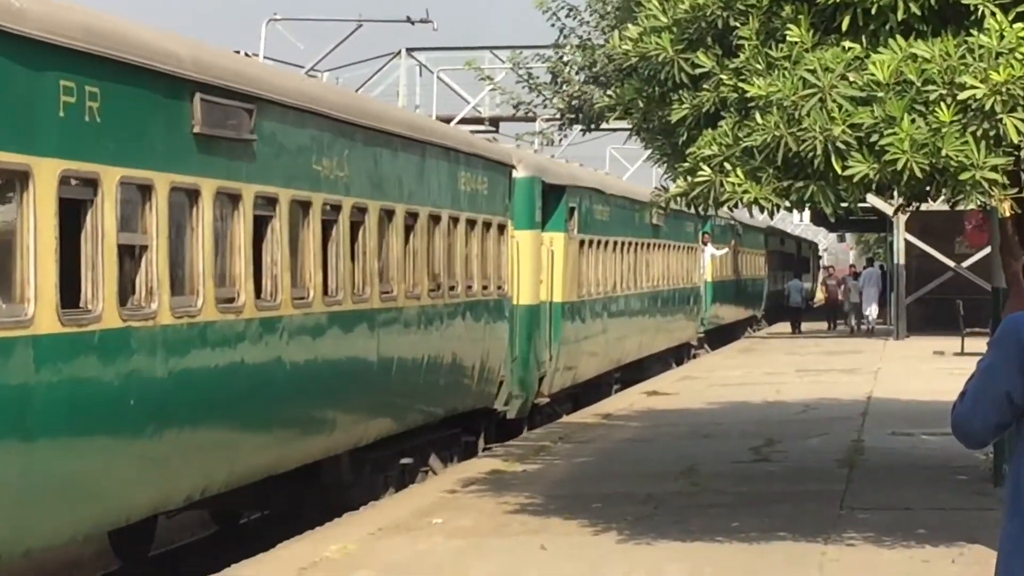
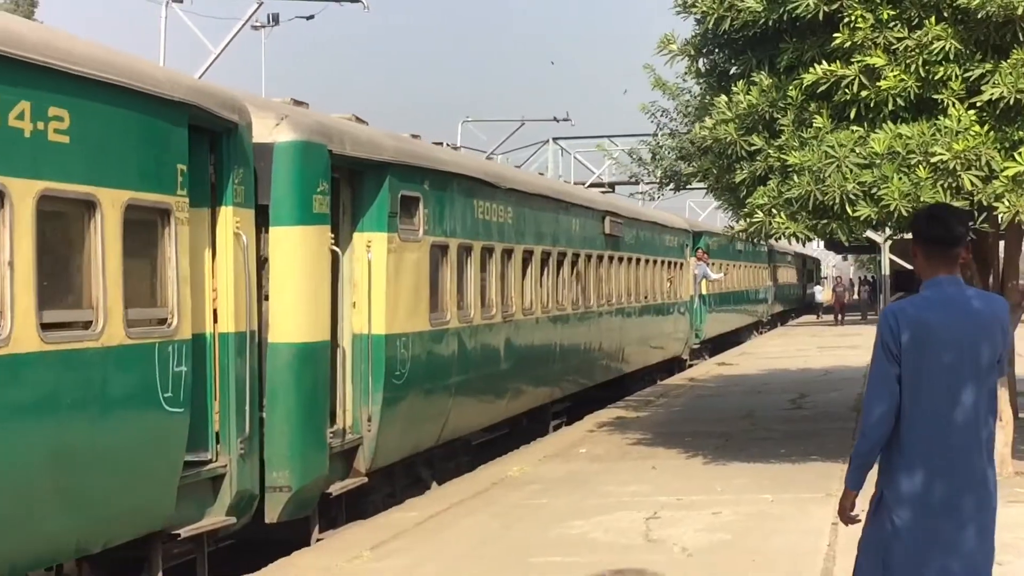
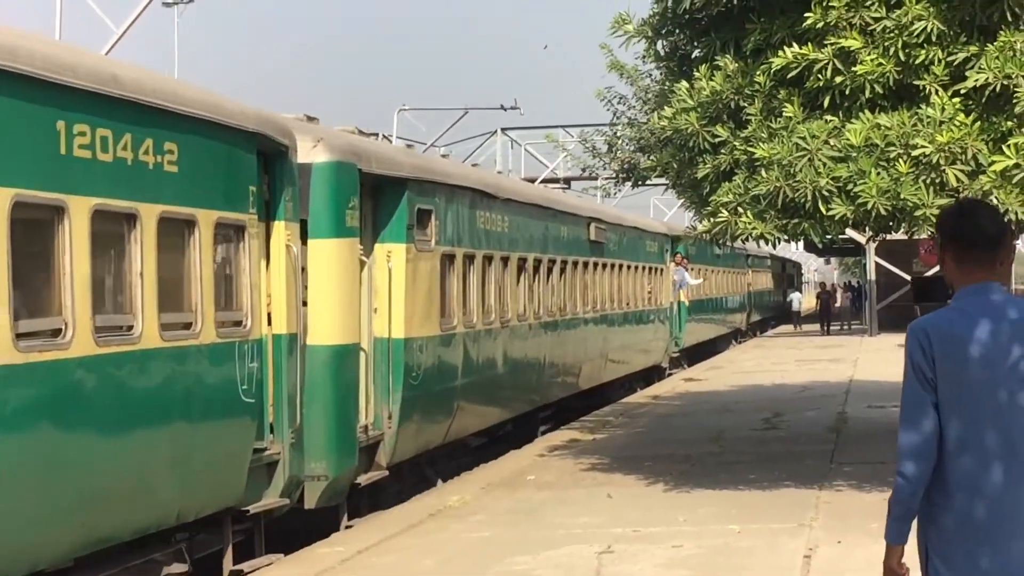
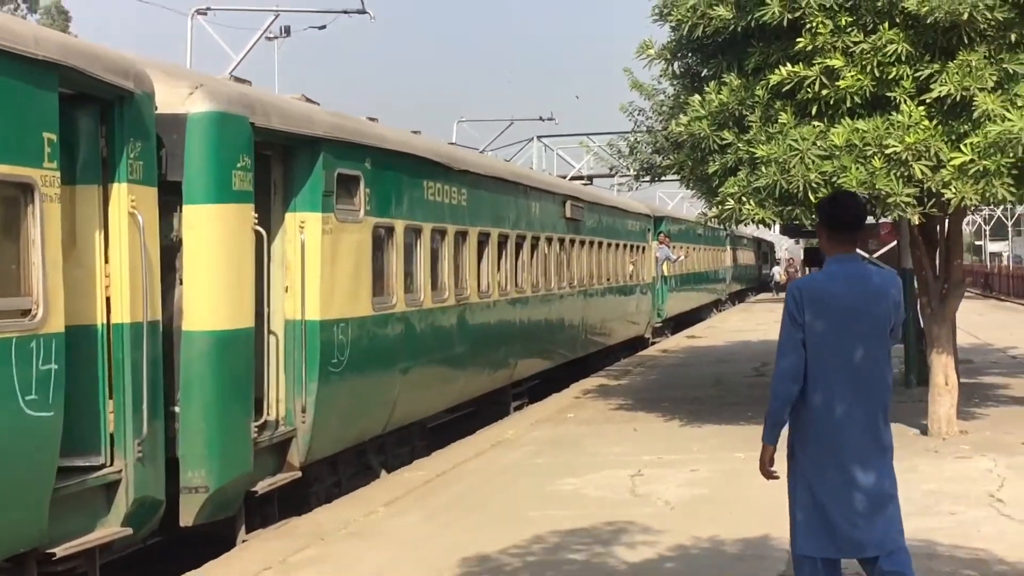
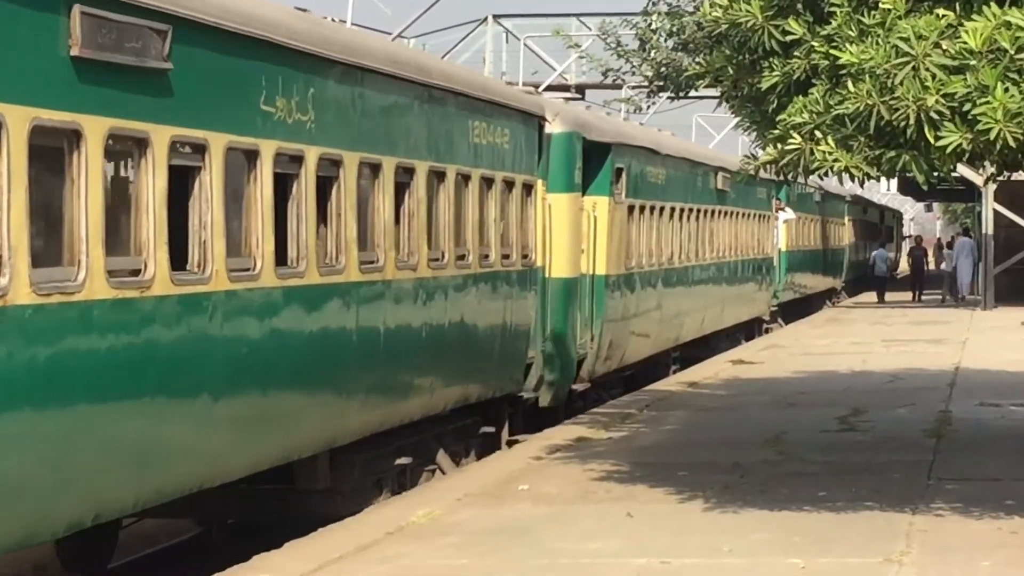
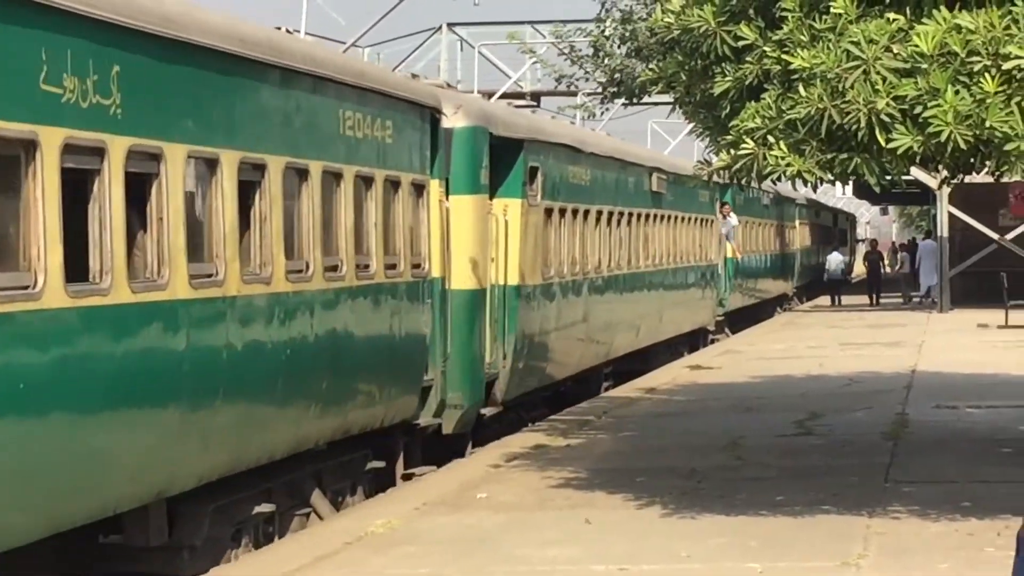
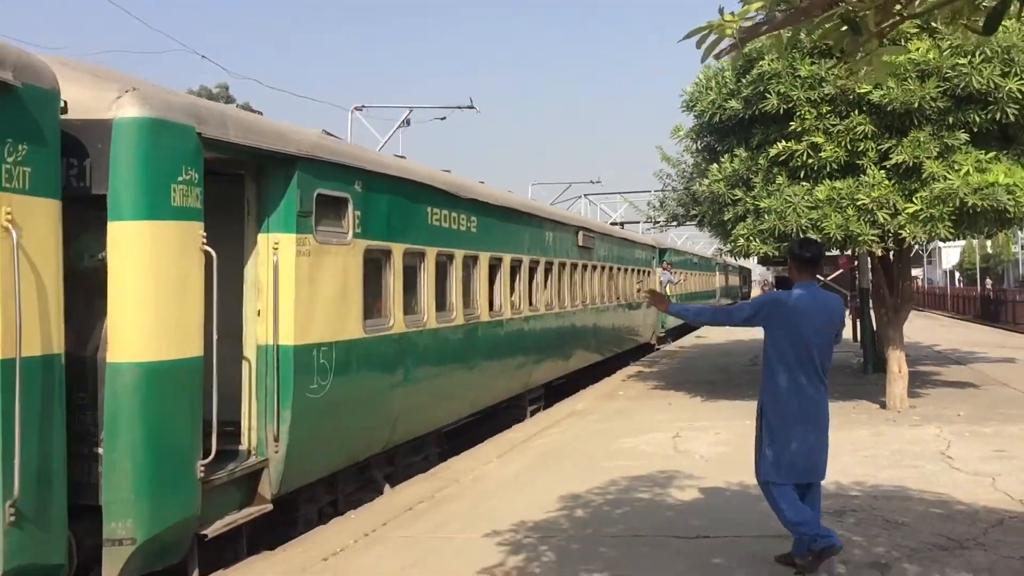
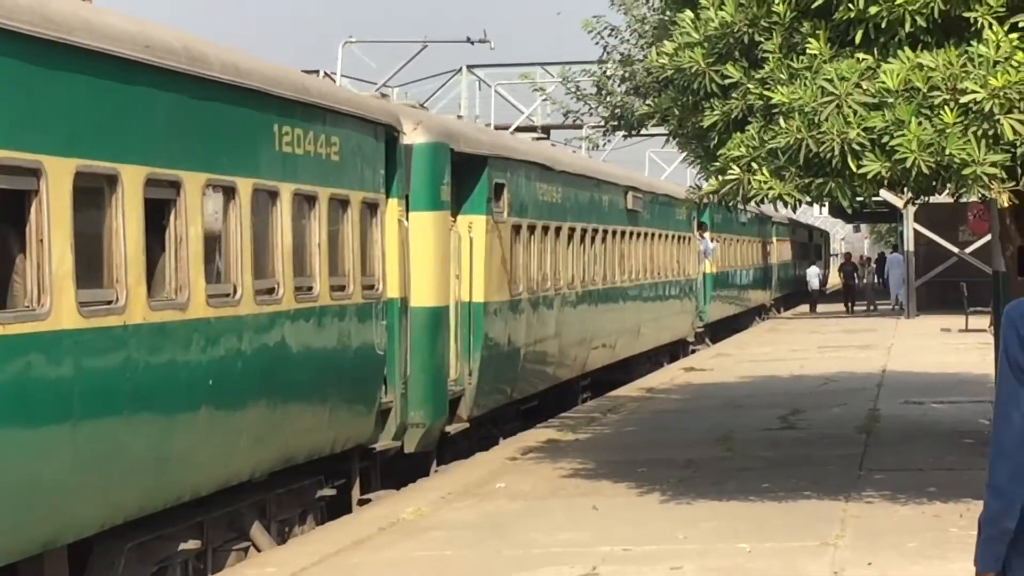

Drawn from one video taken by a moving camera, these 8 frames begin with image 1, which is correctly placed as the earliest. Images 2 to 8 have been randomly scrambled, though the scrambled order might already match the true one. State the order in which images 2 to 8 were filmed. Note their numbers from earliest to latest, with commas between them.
5, 6, 8, 3, 2, 4, 7
